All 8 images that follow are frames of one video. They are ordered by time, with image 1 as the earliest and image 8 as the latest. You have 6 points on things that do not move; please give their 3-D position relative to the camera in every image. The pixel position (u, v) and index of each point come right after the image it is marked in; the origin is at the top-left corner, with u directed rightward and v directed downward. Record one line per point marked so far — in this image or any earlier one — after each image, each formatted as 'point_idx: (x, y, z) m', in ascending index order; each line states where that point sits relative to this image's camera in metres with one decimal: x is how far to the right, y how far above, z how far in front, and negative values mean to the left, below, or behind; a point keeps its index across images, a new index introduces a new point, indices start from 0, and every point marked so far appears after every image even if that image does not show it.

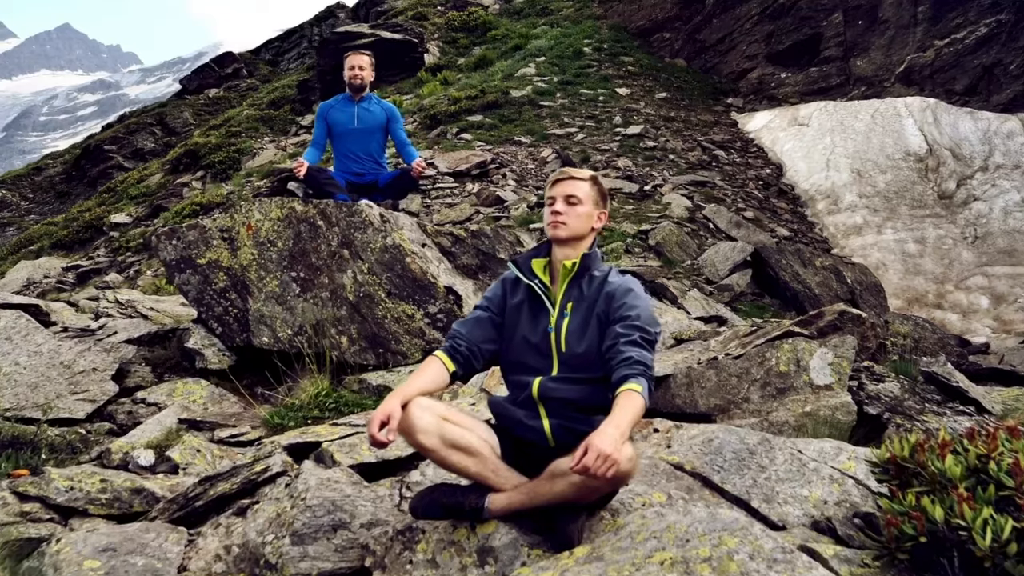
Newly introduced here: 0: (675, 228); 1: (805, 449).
0: (+2.7, +0.8, +16.7) m
1: (+1.5, -0.8, +5.7) m
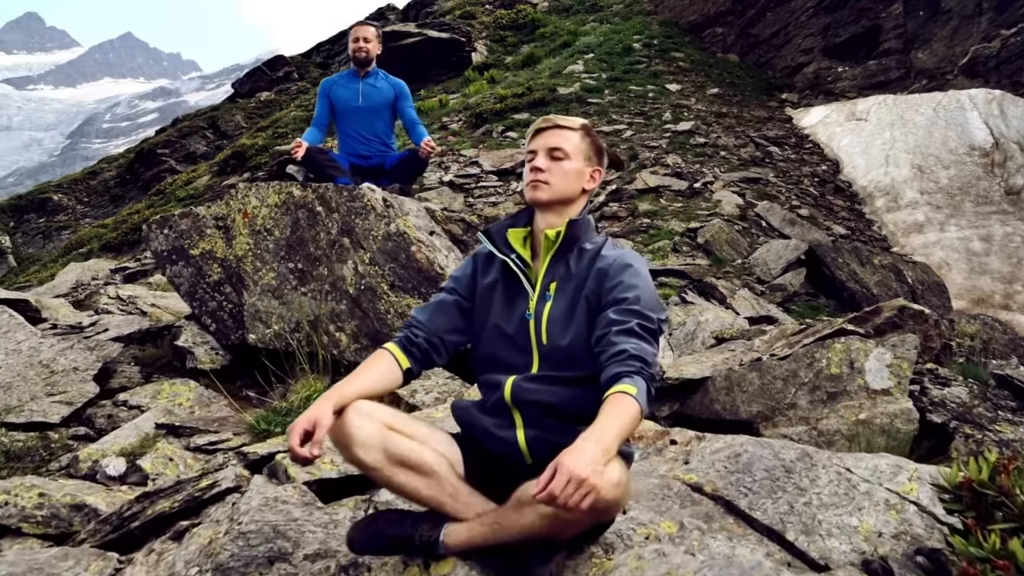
0: (+3.2, +0.9, +15.6) m
1: (+1.5, -0.8, +4.6) m
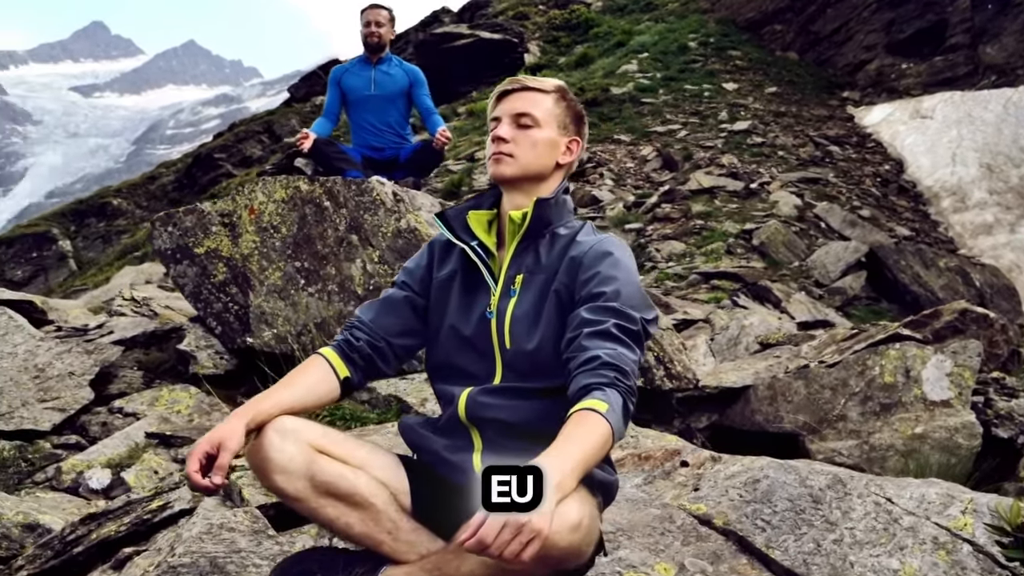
0: (+3.7, +0.8, +14.8) m
1: (+1.4, -0.7, +3.9) m
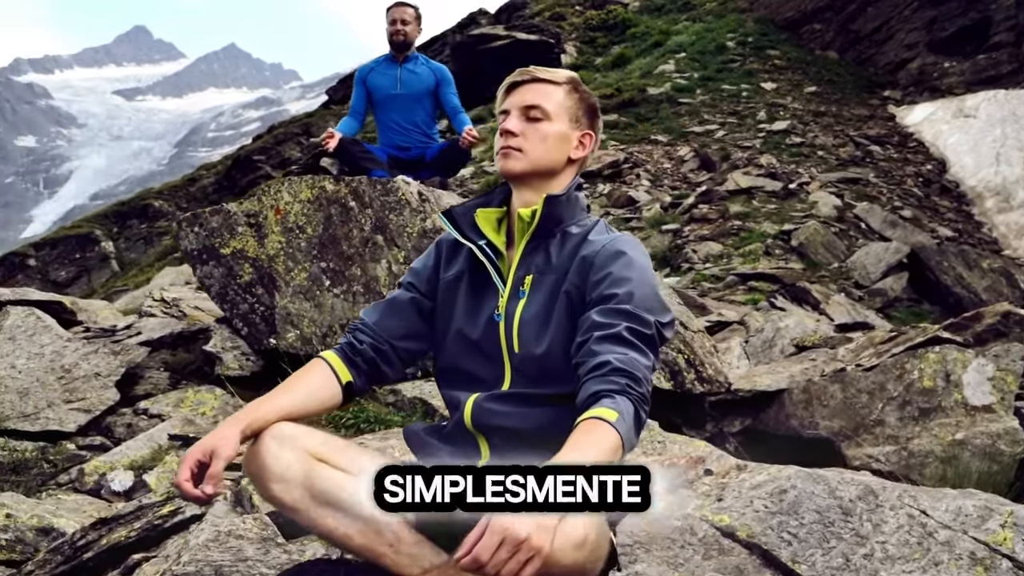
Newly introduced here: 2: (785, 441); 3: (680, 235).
0: (+4.2, +0.8, +14.5) m
1: (+1.4, -0.8, +3.7) m
2: (+1.8, -1.0, +7.2) m
3: (+2.5, +0.7, +15.3) m
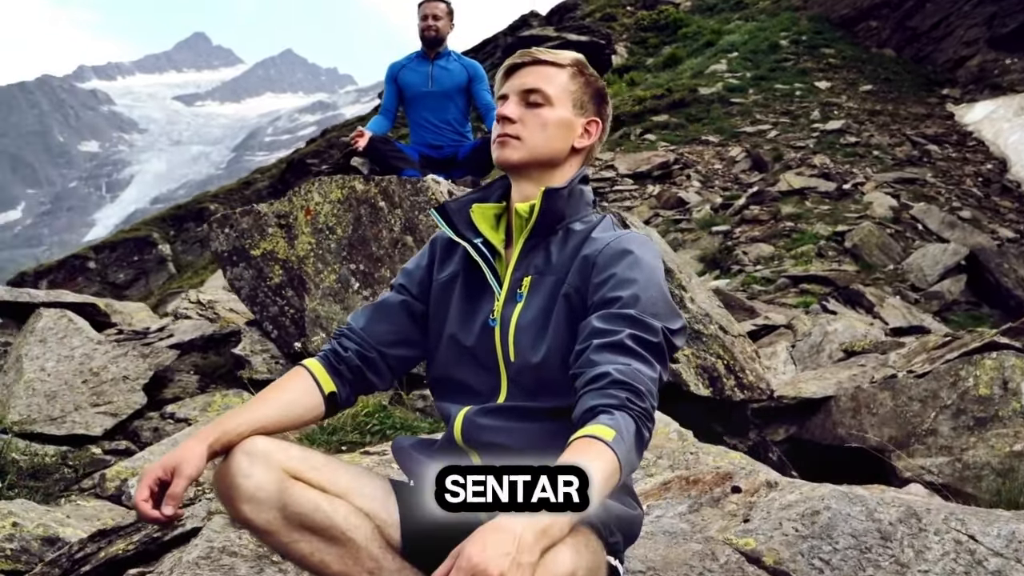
0: (+4.7, +0.8, +14.0) m
1: (+1.5, -0.8, +3.3) m
2: (+2.0, -1.0, +6.8) m
3: (+3.1, +0.7, +14.9) m
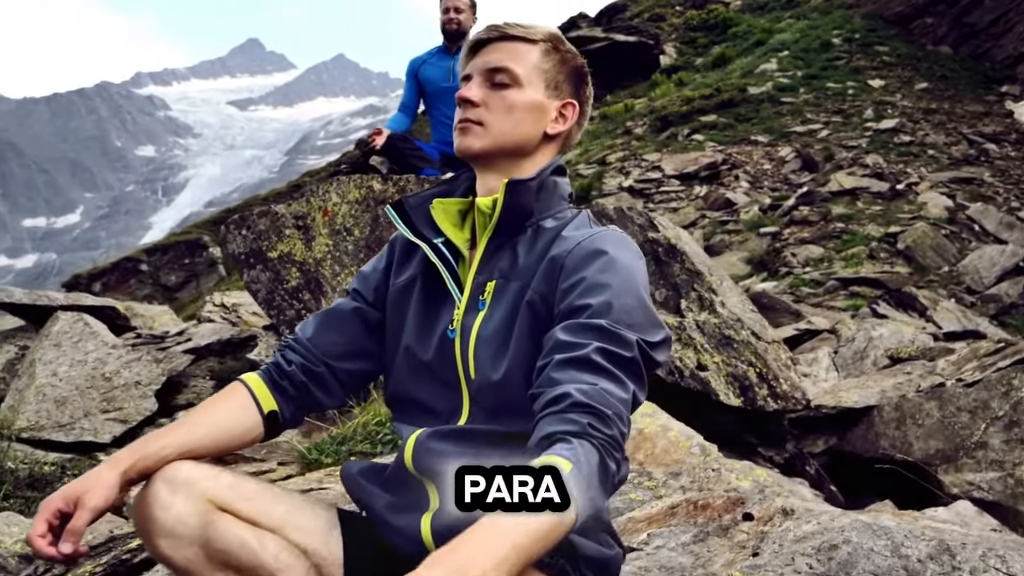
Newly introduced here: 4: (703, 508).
0: (+5.1, +0.7, +13.4) m
1: (+1.4, -0.8, +2.9) m
2: (+2.1, -1.1, +6.4) m
3: (+3.5, +0.7, +14.4) m
4: (+0.6, -0.7, +3.6) m
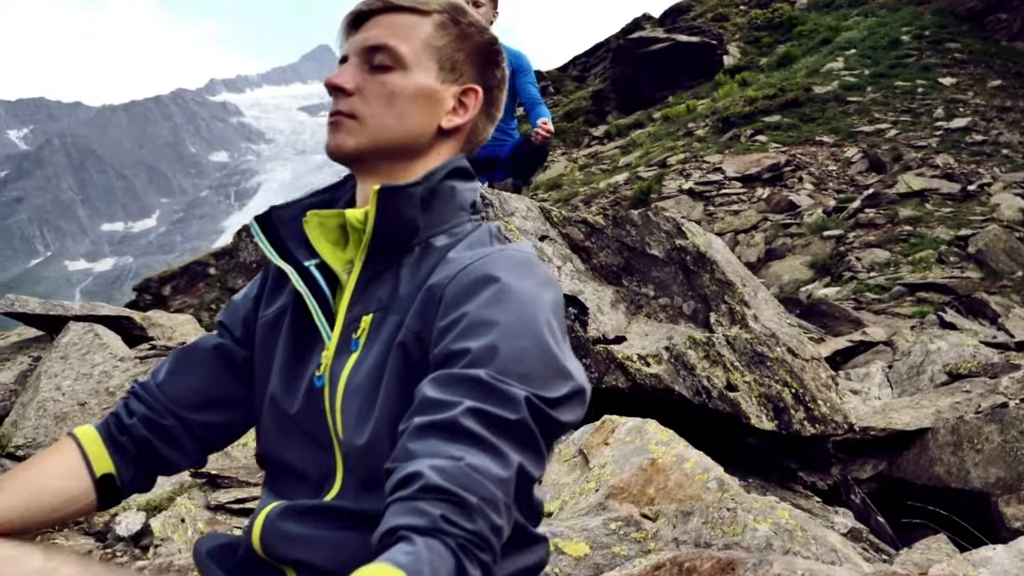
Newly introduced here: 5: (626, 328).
0: (+5.6, +0.7, +12.6) m
1: (+1.2, -0.8, +2.3) m
2: (+2.2, -1.1, +5.7) m
3: (+4.1, +0.6, +13.7) m
4: (+0.5, -0.8, +3.0) m
5: (+0.7, -0.3, +6.9) m
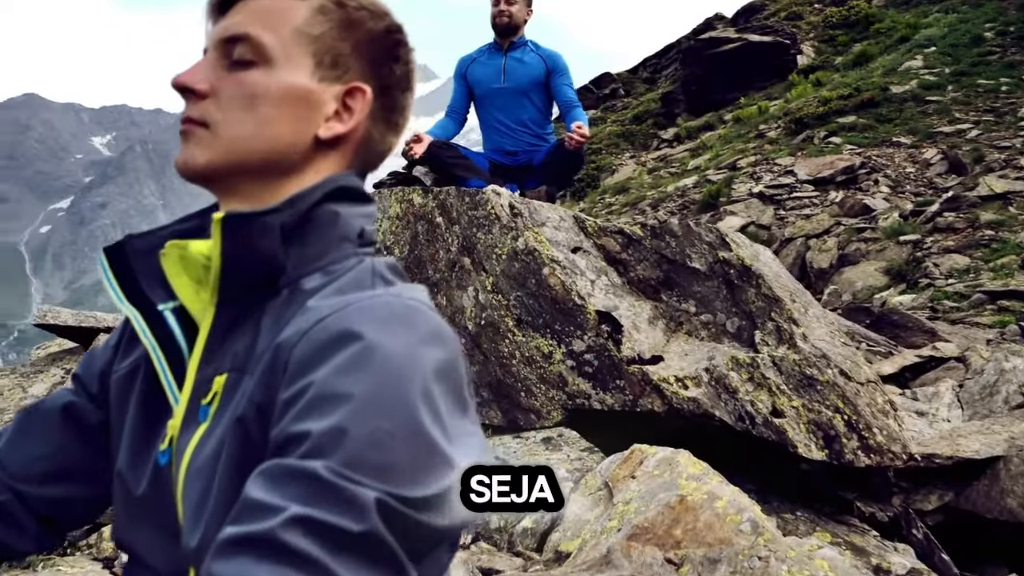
0: (+6.2, +0.5, +11.8) m
1: (+1.1, -0.9, +1.8) m
2: (+2.3, -1.2, +5.2) m
3: (+4.7, +0.5, +13.0) m
4: (+0.4, -0.9, +2.6) m
5: (+0.9, -0.4, +6.4) m
